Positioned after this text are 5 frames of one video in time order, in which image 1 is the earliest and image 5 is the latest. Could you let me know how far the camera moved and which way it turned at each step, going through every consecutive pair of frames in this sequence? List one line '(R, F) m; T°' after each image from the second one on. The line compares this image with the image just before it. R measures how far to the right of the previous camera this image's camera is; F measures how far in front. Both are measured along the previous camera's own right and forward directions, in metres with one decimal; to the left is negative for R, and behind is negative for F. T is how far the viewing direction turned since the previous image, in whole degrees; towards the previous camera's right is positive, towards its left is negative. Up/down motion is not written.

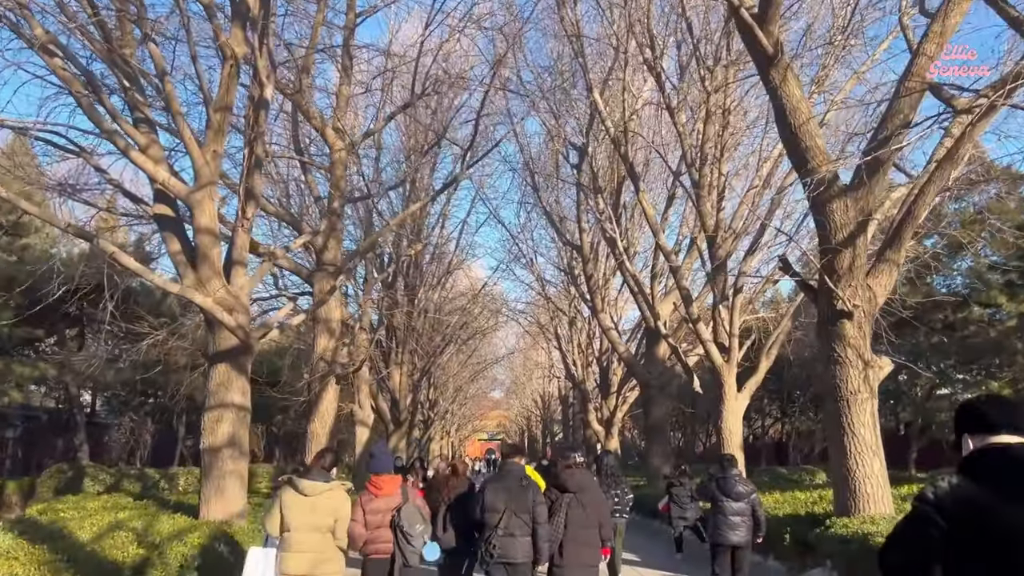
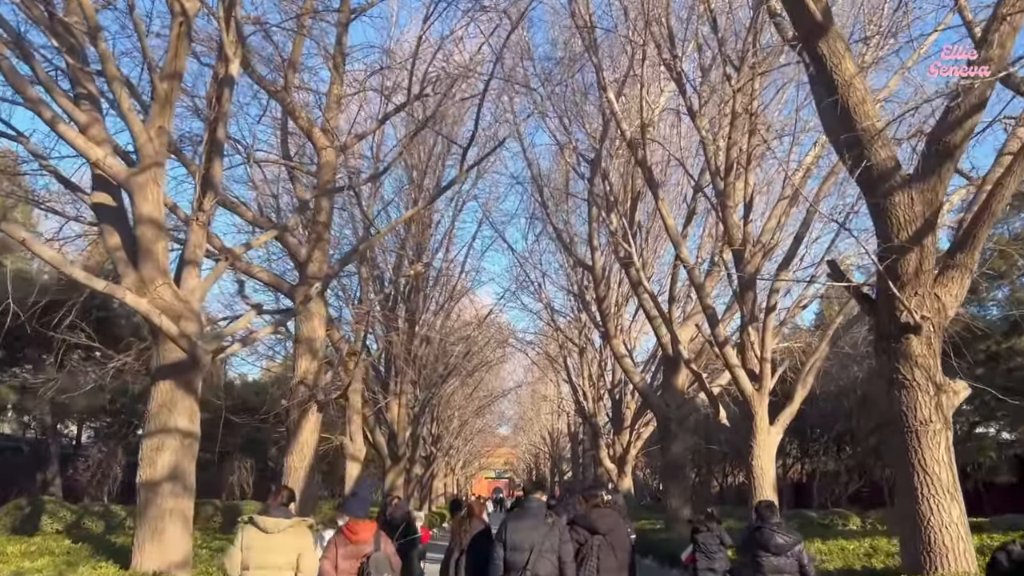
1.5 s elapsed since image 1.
(+0.1, +1.5) m; -1°
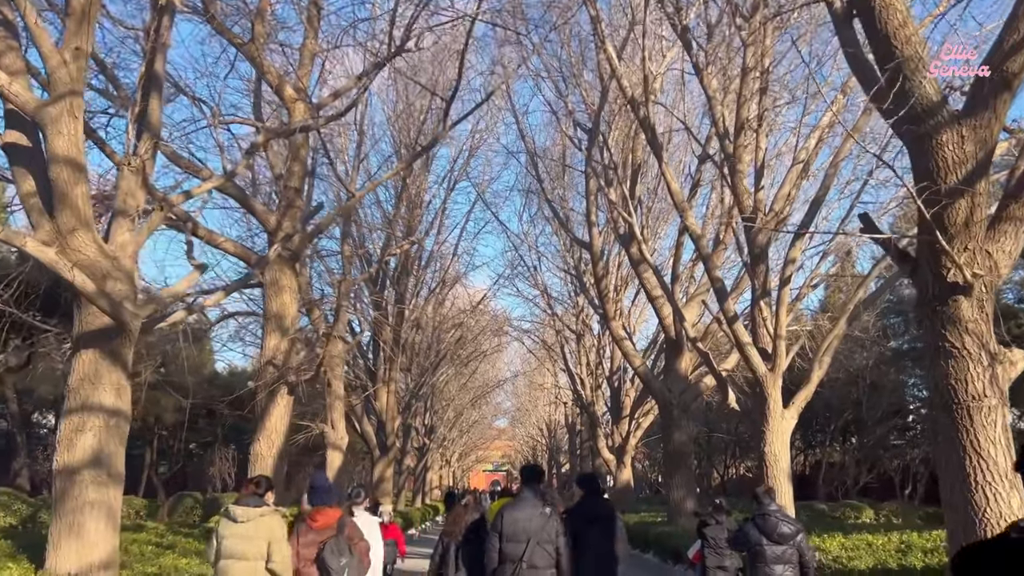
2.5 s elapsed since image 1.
(+0.1, +1.1) m; 0°
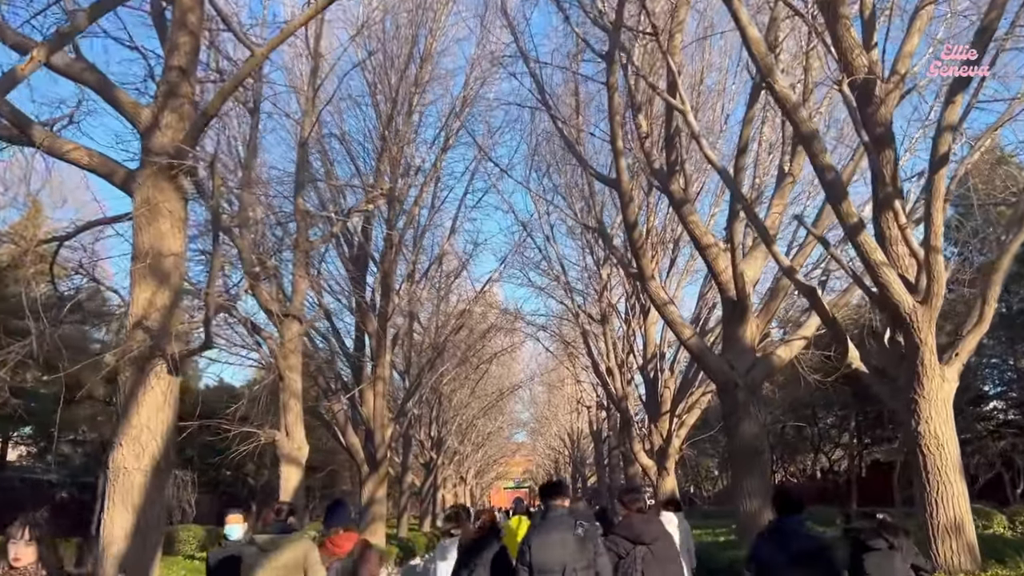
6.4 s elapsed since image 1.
(+0.1, +4.1) m; -1°
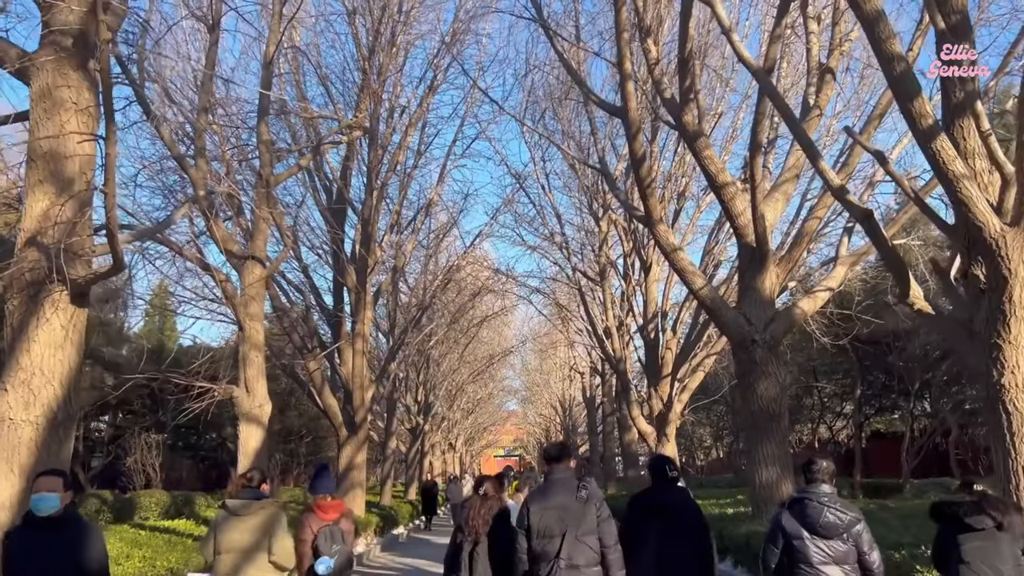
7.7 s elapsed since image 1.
(0.0, +1.5) m; +1°
